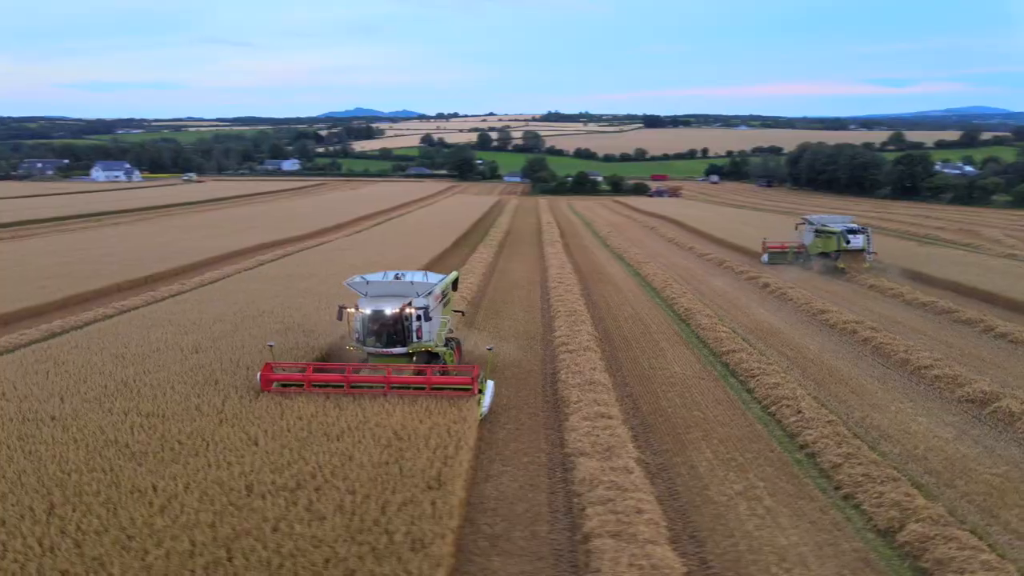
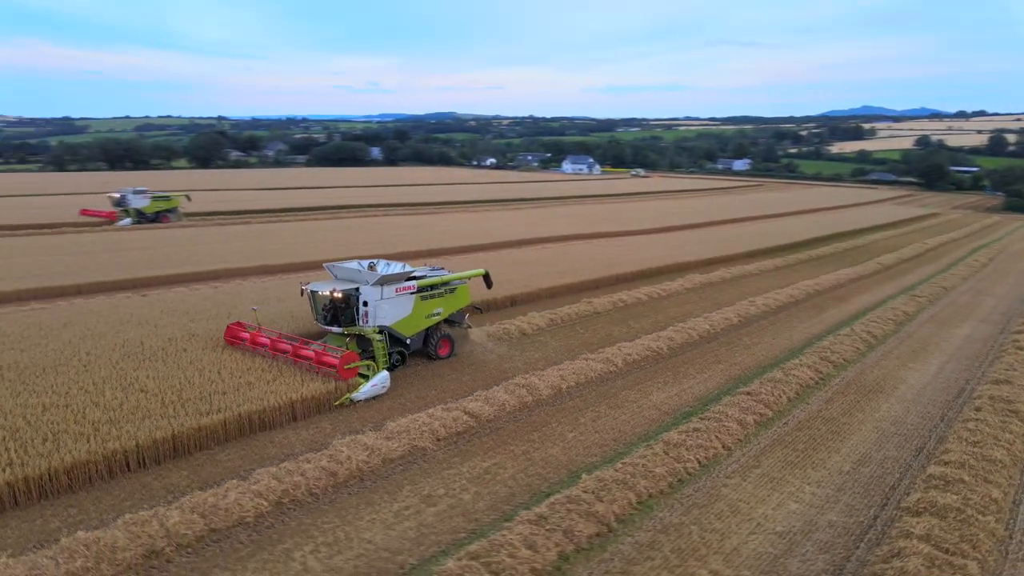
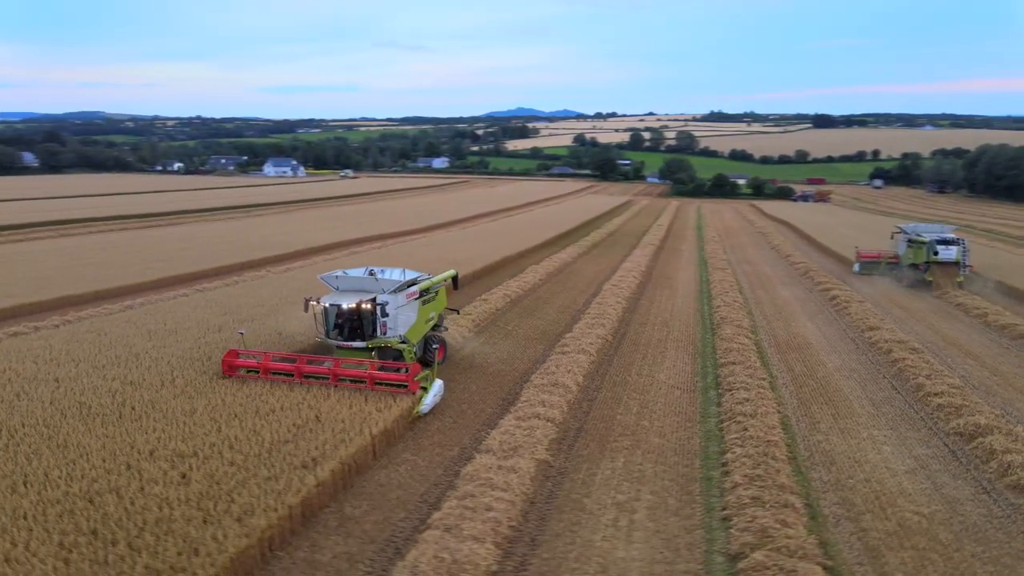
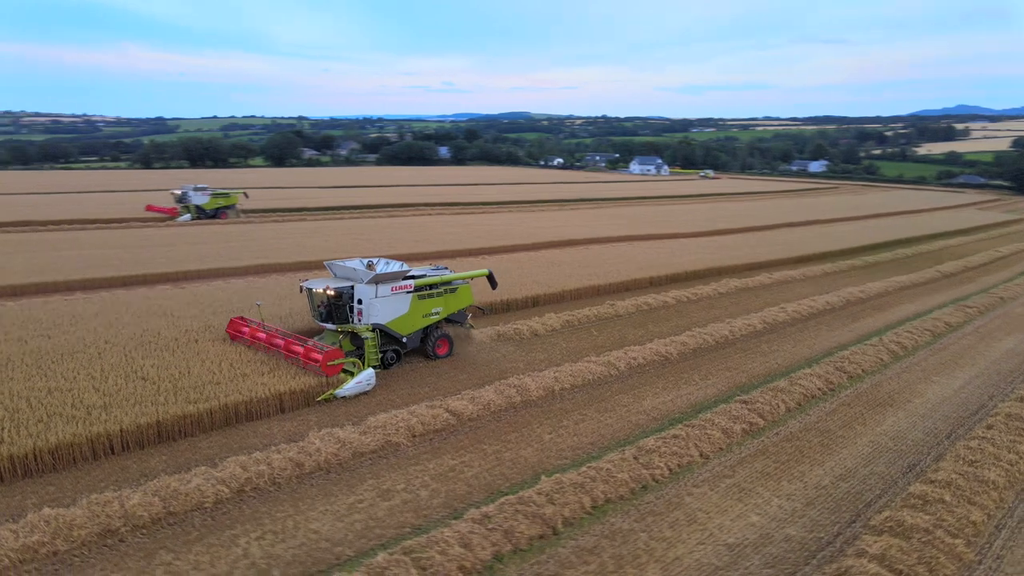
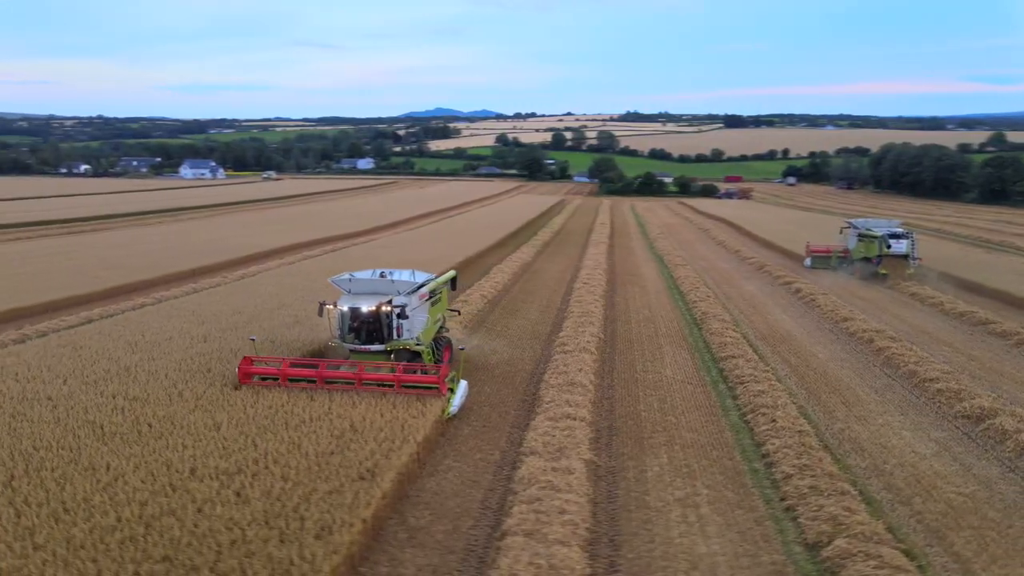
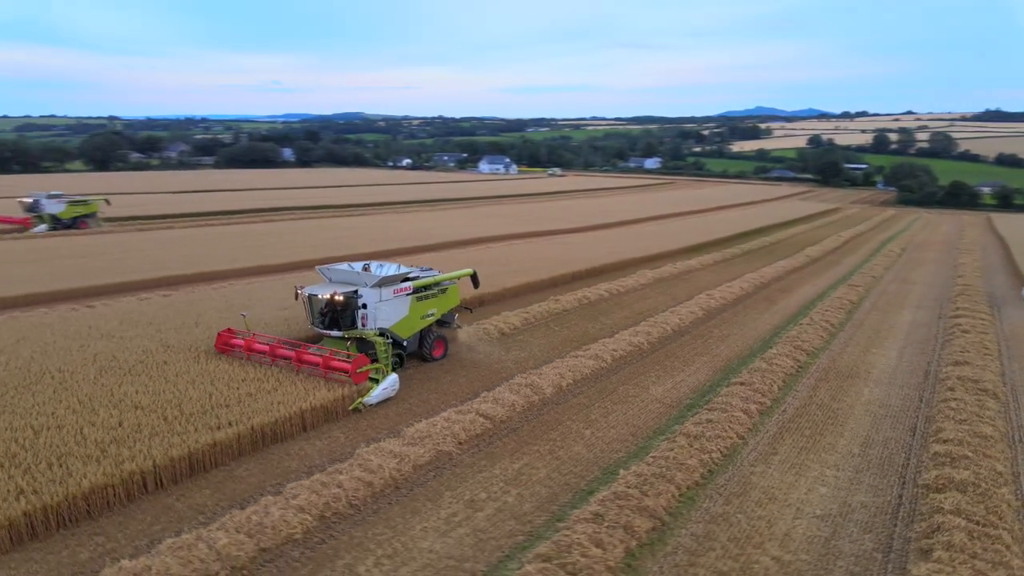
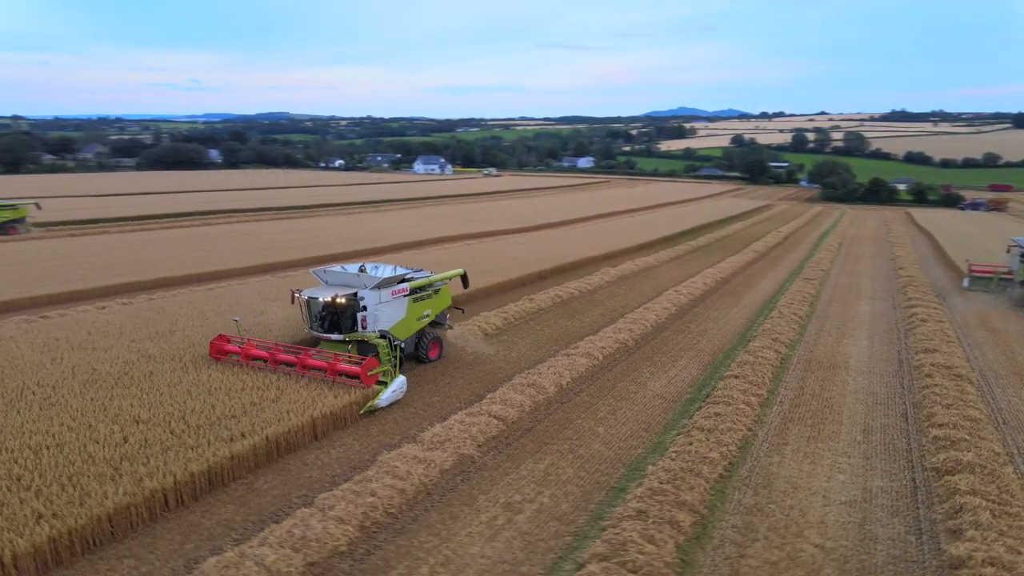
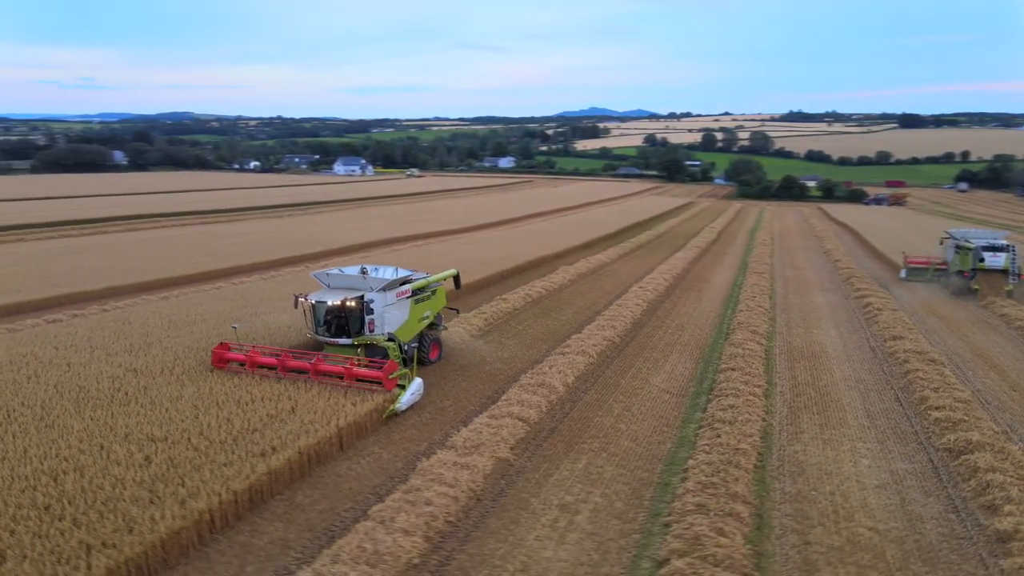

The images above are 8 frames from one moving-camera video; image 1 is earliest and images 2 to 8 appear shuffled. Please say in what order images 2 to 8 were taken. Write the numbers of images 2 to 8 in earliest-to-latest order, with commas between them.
5, 3, 8, 7, 6, 2, 4
